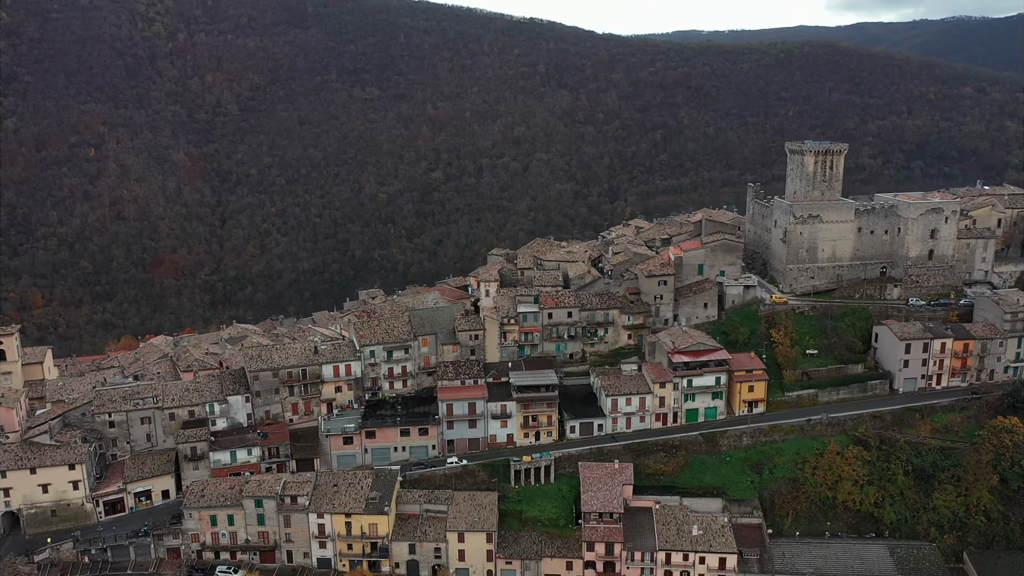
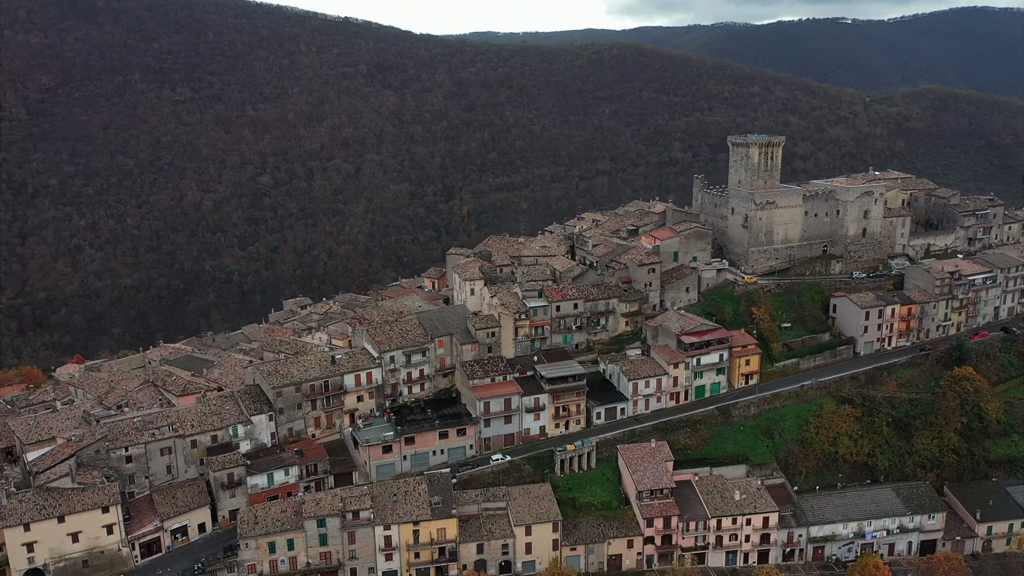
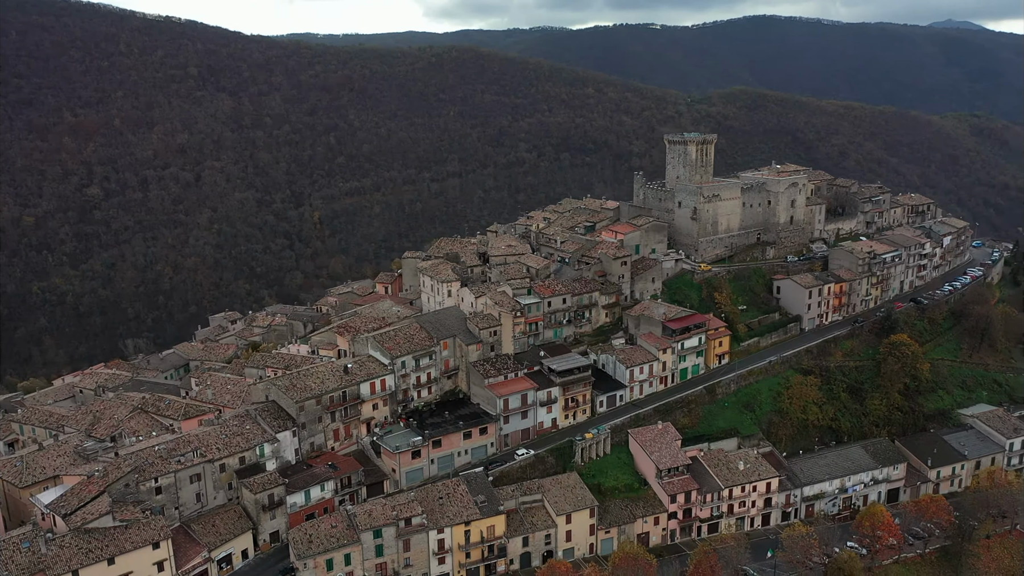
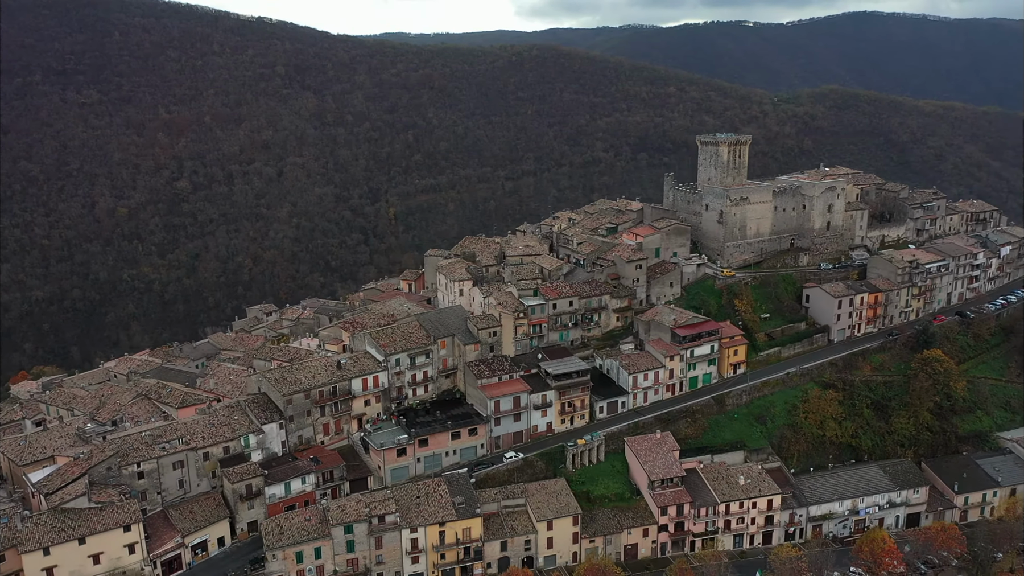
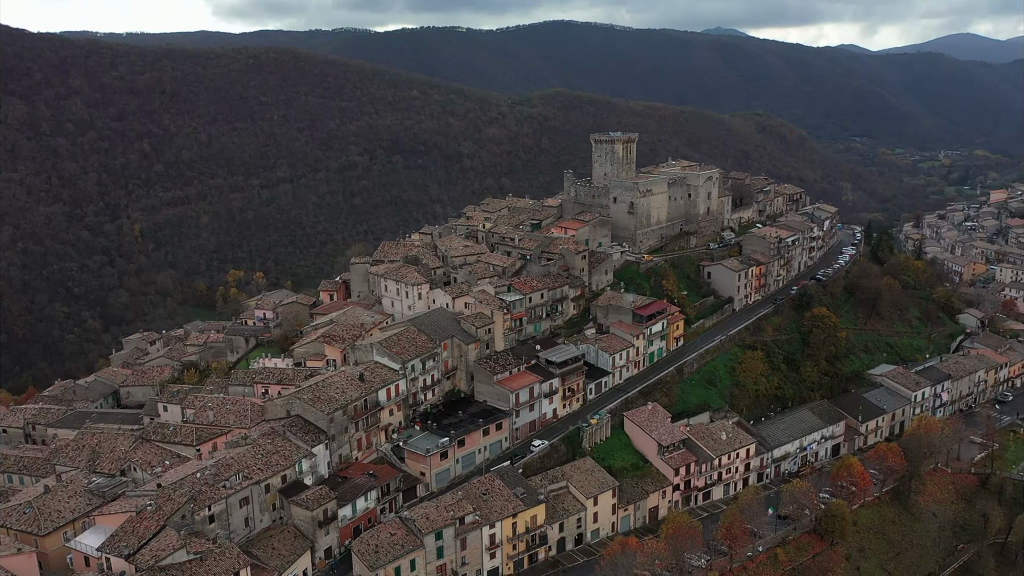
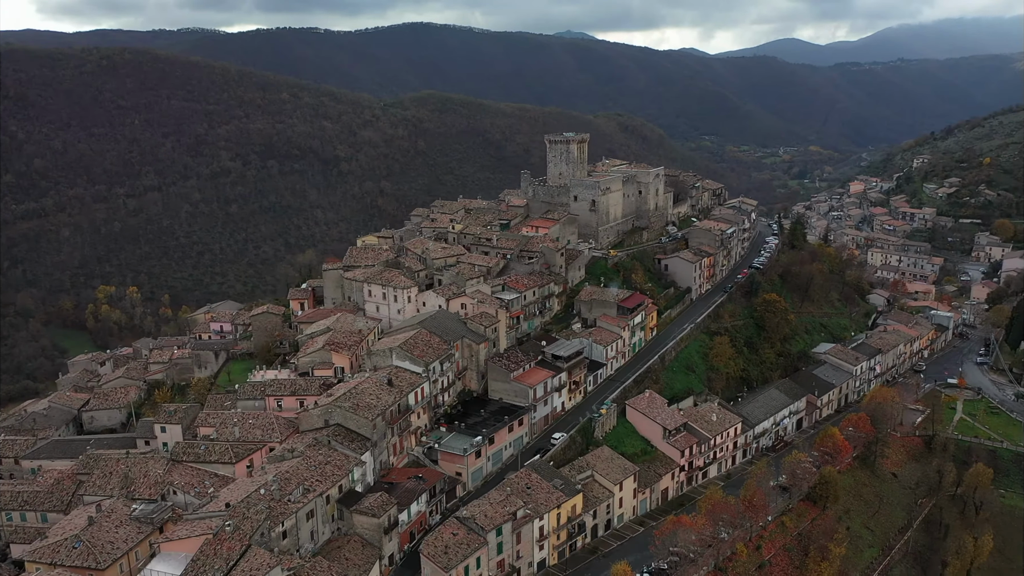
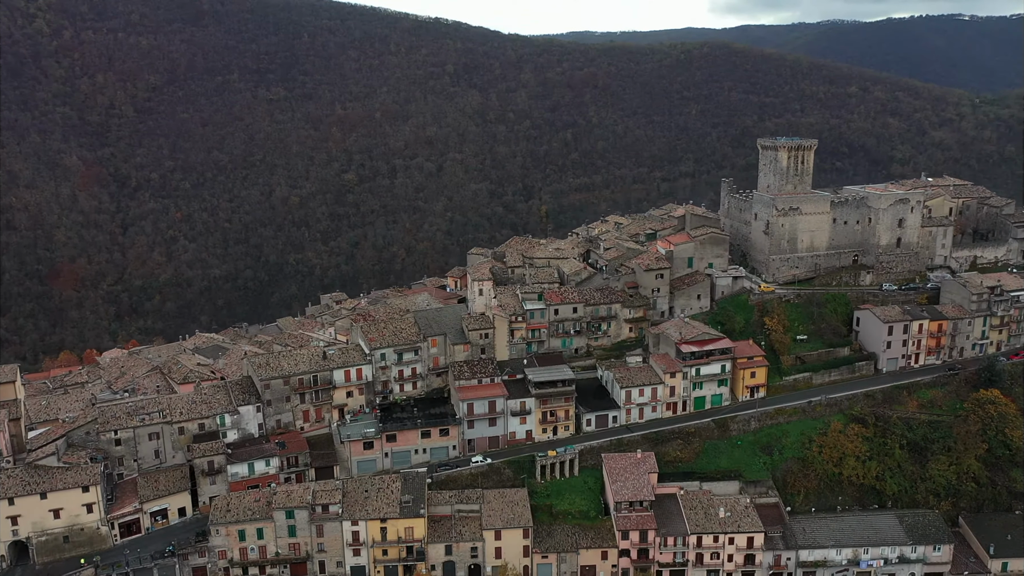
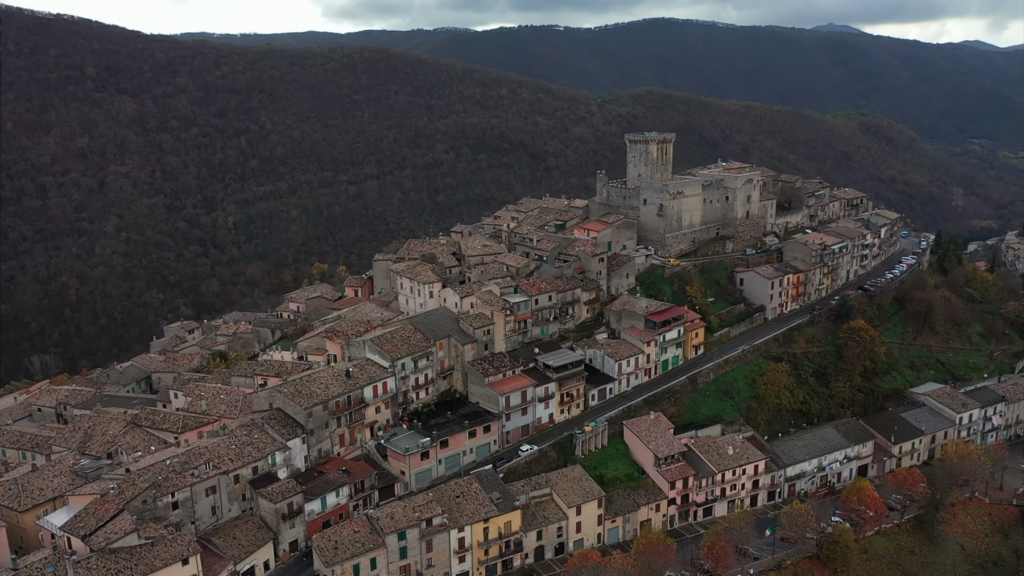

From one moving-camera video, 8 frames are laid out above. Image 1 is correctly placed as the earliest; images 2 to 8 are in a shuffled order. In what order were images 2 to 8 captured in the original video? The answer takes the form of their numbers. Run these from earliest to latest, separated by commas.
7, 2, 4, 3, 8, 5, 6
